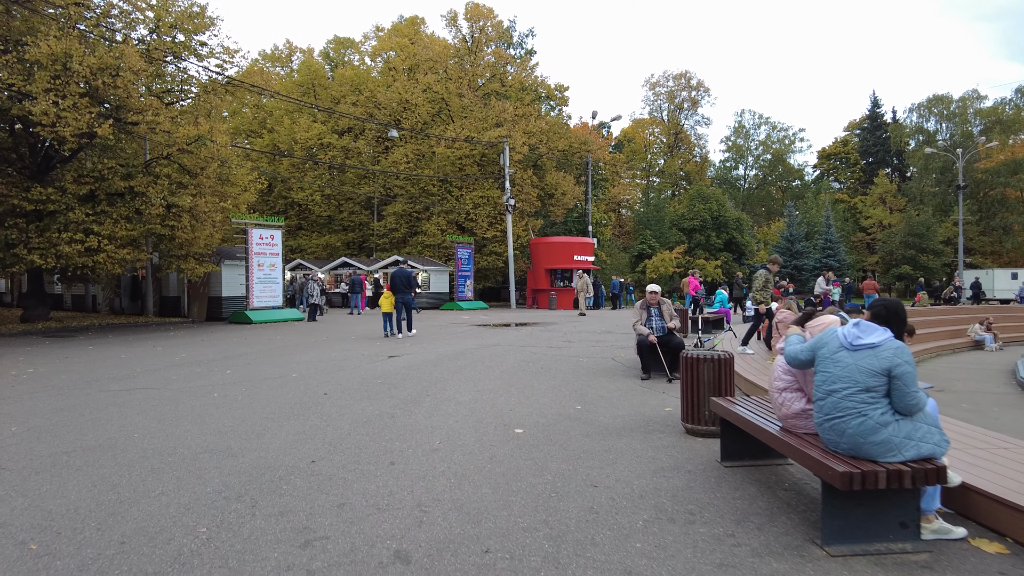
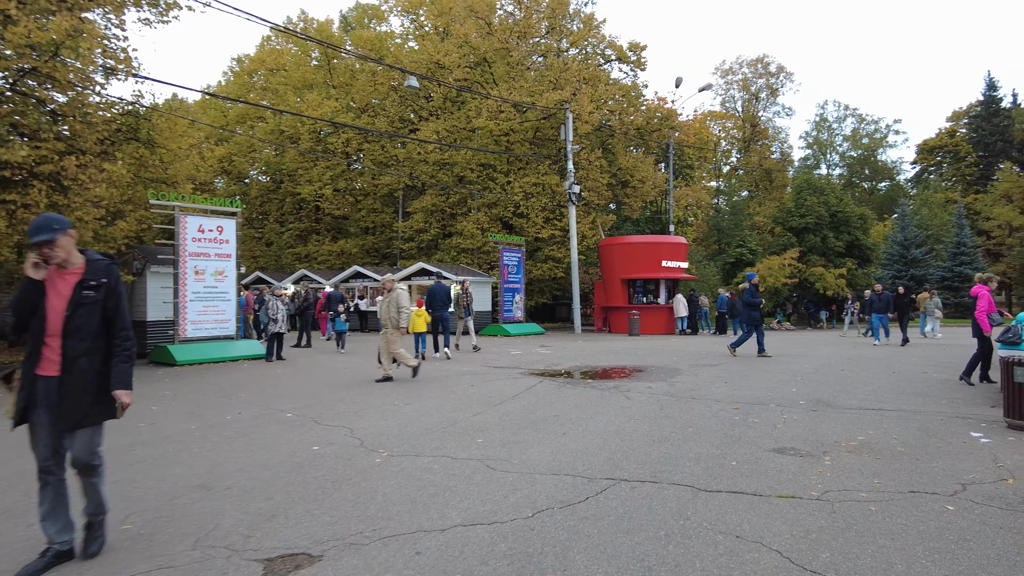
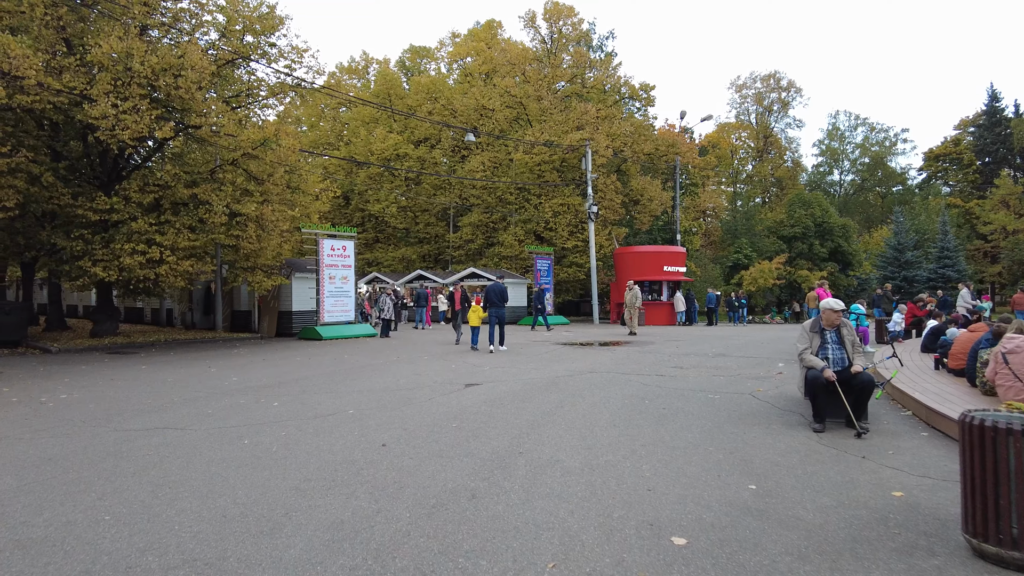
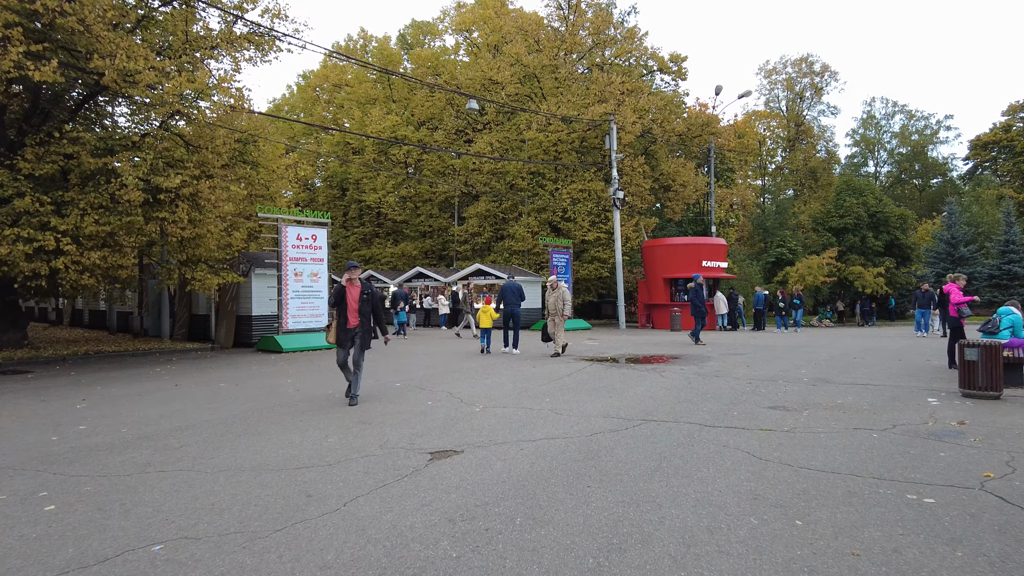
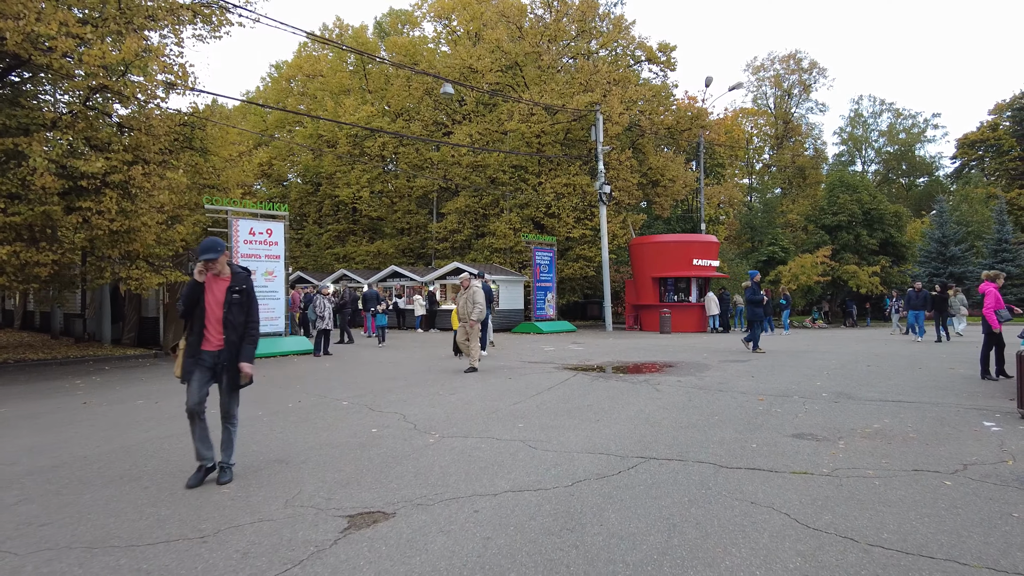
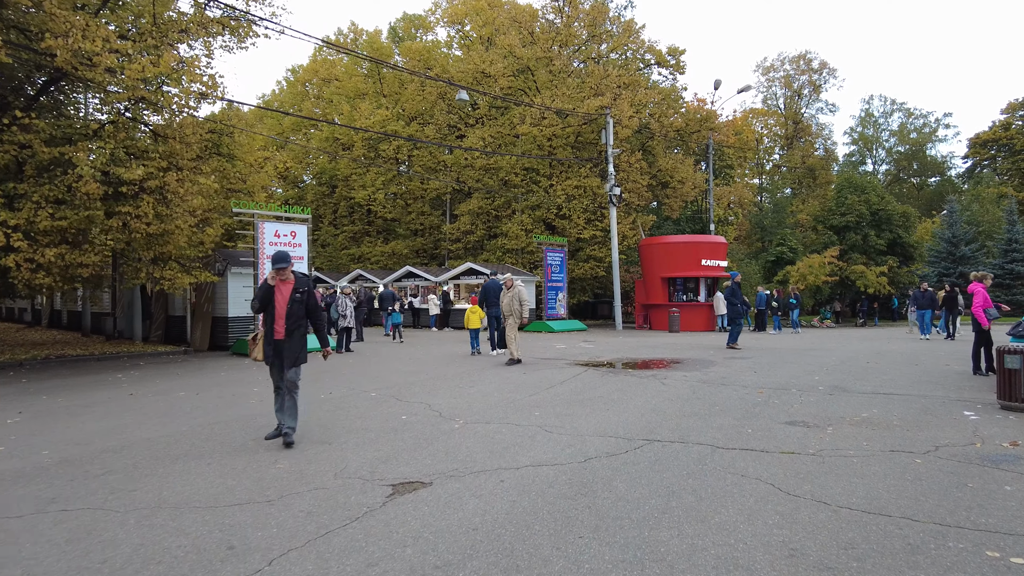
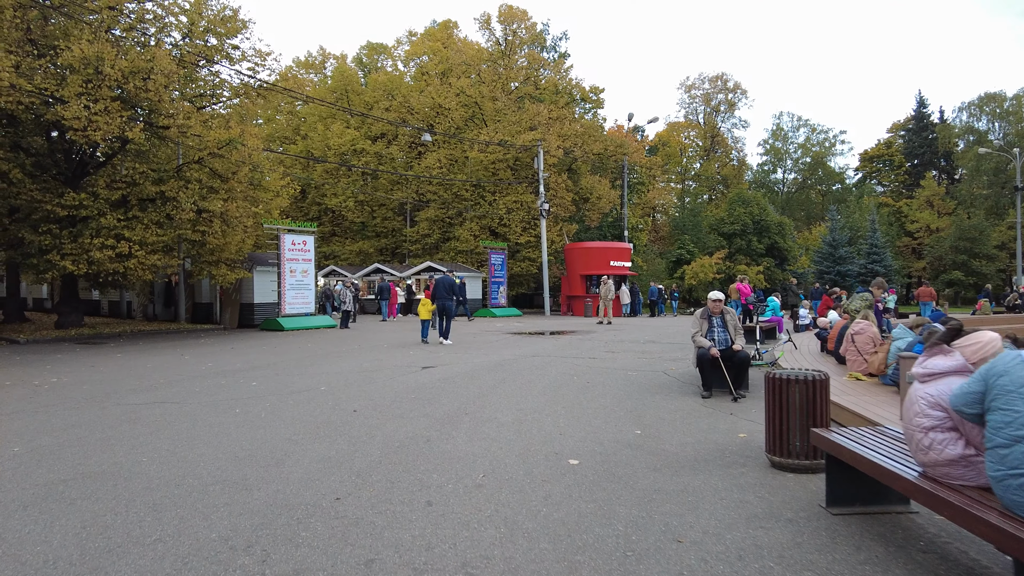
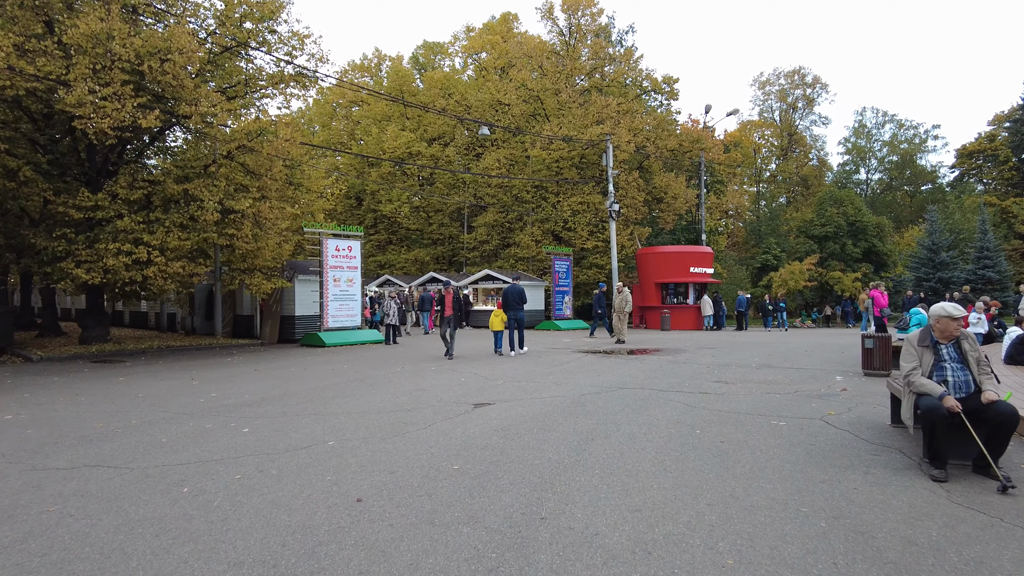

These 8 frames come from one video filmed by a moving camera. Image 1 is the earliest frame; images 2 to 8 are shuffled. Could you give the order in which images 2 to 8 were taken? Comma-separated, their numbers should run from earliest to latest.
7, 3, 8, 4, 6, 5, 2
